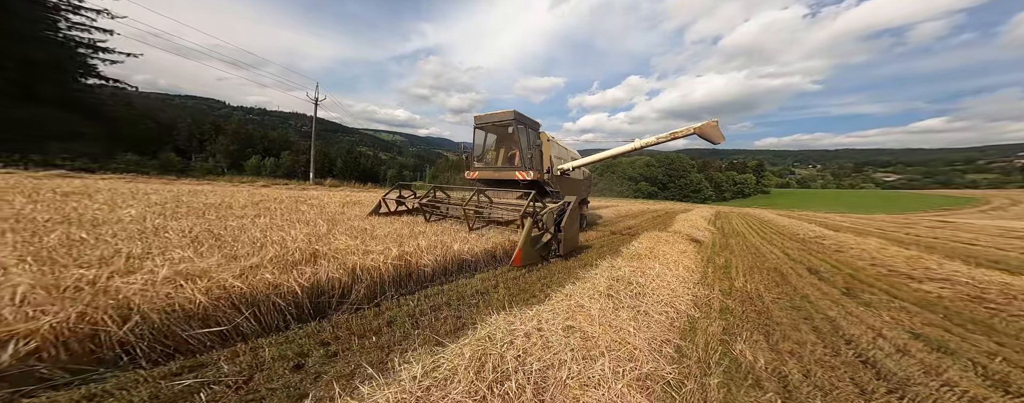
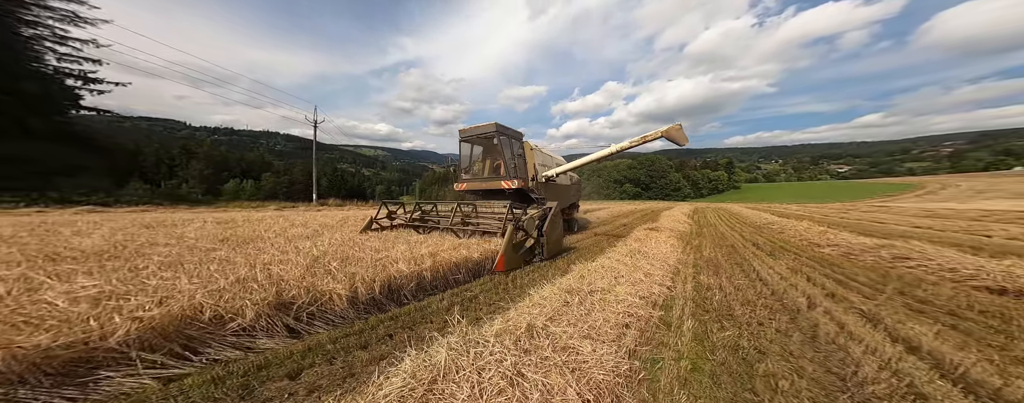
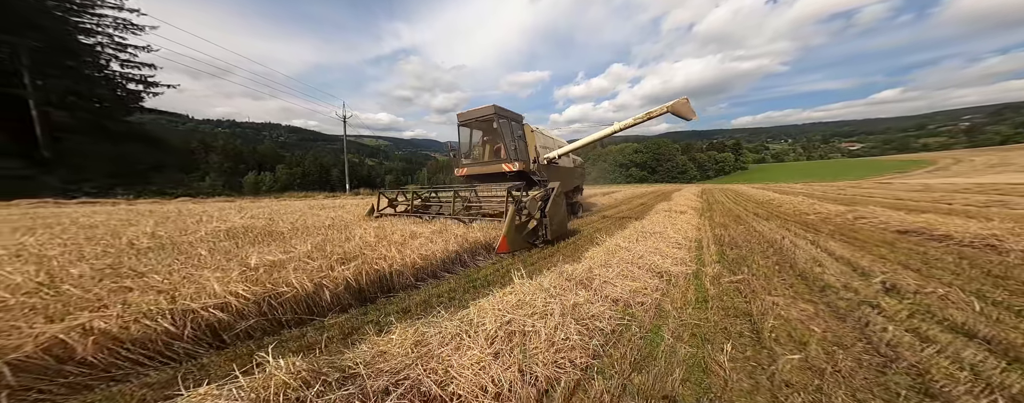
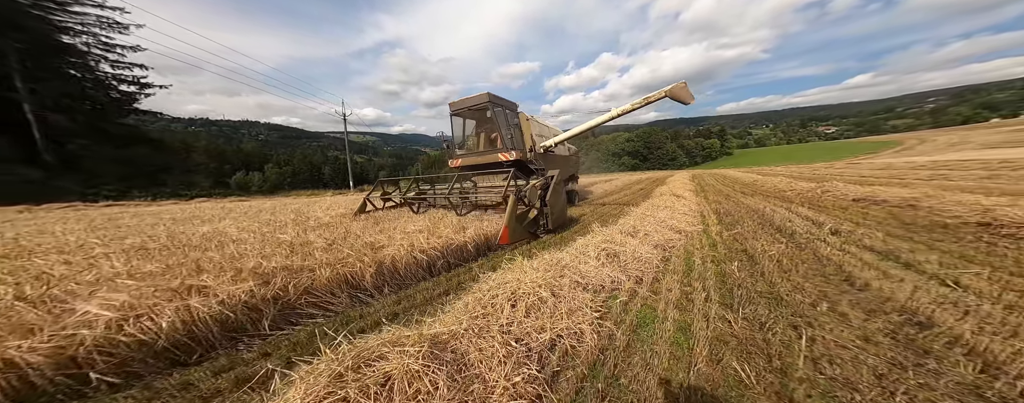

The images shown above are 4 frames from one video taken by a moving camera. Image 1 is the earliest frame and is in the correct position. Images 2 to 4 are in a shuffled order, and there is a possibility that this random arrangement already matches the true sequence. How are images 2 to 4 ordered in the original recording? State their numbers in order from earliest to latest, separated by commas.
2, 3, 4
